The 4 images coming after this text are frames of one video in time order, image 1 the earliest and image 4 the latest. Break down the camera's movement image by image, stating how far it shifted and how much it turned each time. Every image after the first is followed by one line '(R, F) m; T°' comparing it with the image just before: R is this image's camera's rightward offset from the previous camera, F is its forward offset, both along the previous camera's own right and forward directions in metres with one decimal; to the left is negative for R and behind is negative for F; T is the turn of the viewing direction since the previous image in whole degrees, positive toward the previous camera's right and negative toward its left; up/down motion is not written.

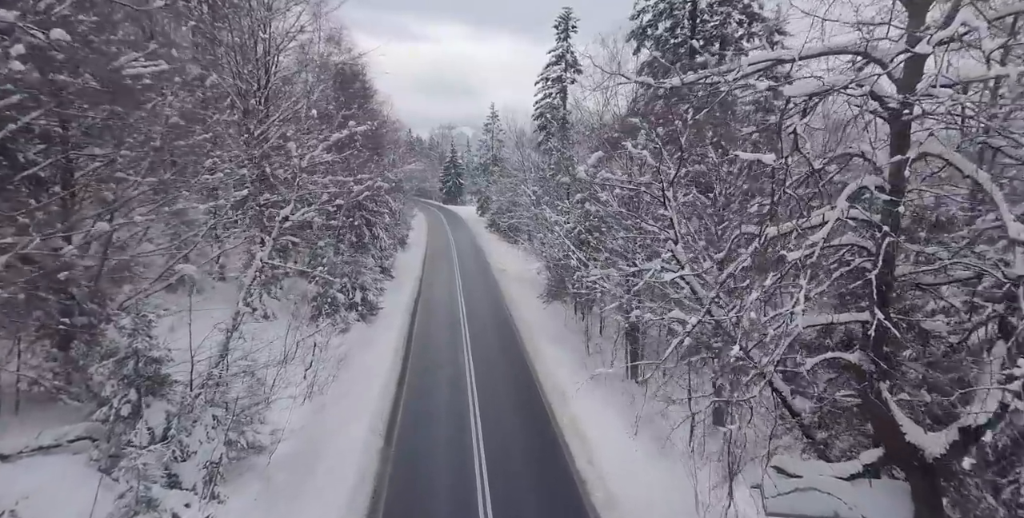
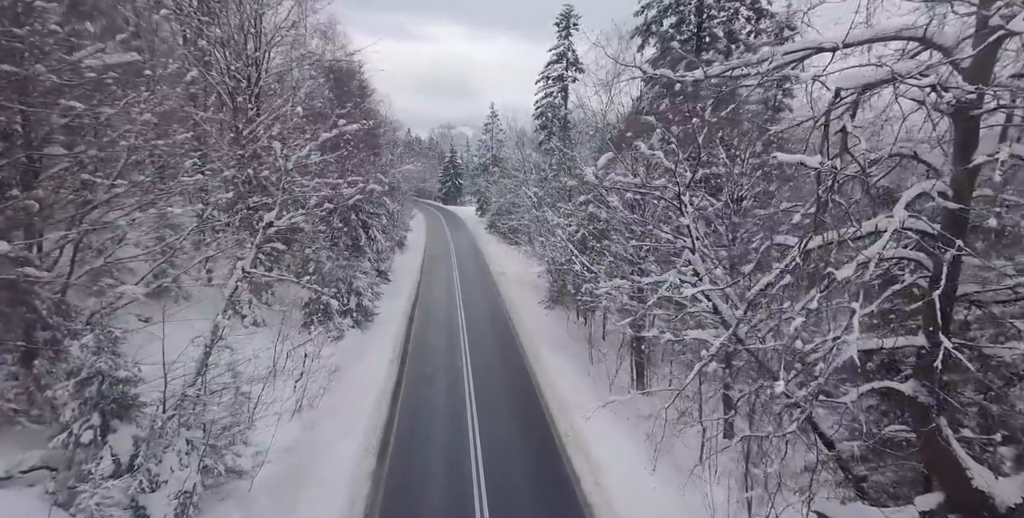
(0.0, +0.6) m; 0°
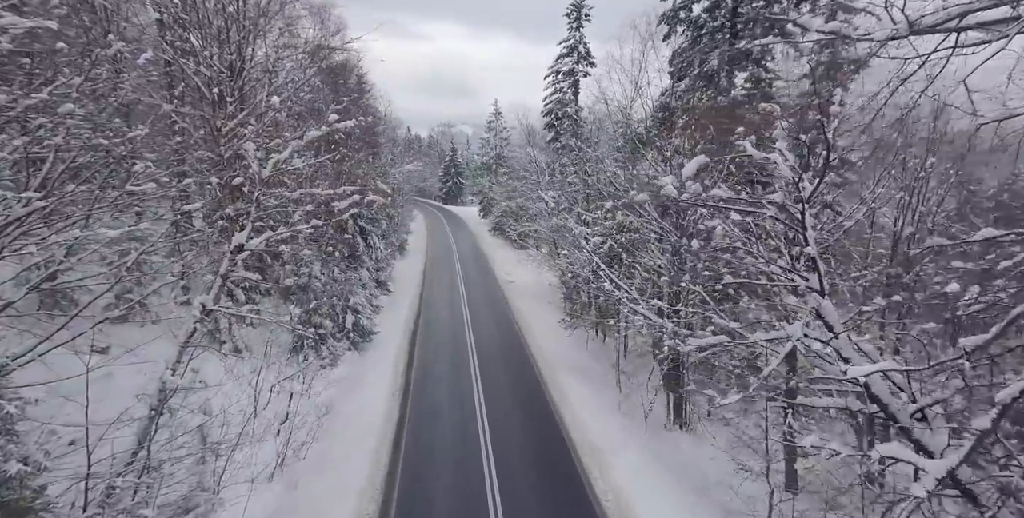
(-0.5, +1.7) m; 0°
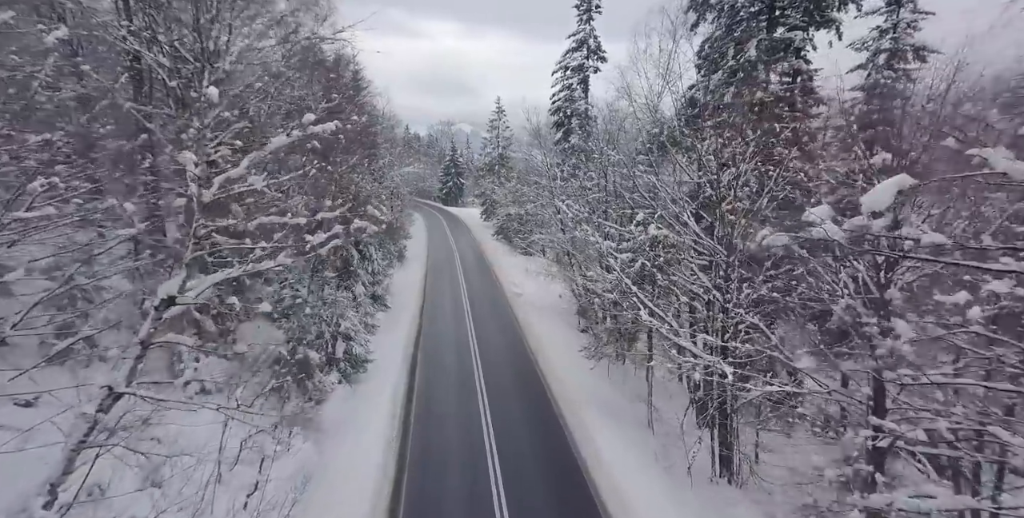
(-0.4, +1.8) m; 0°
